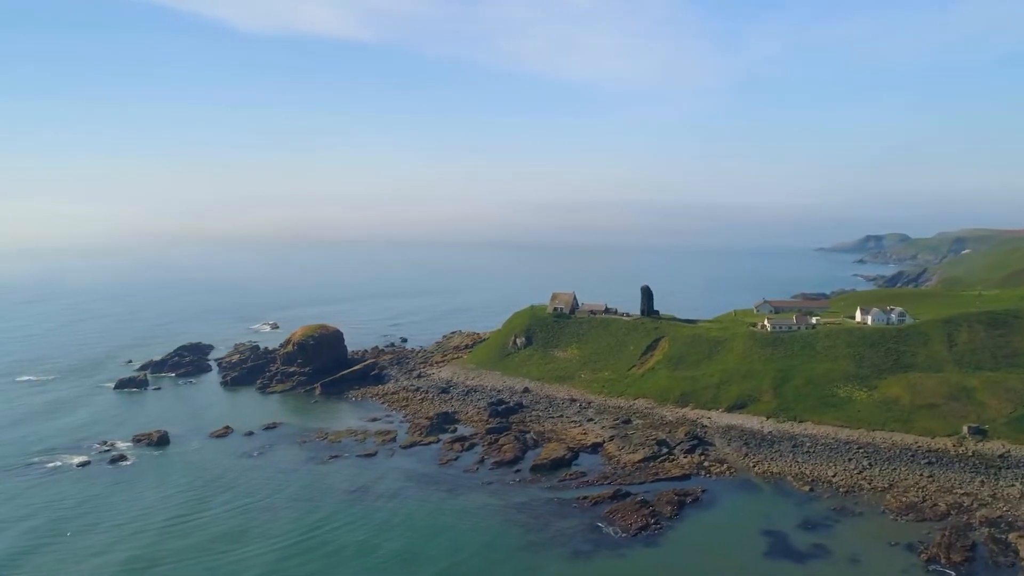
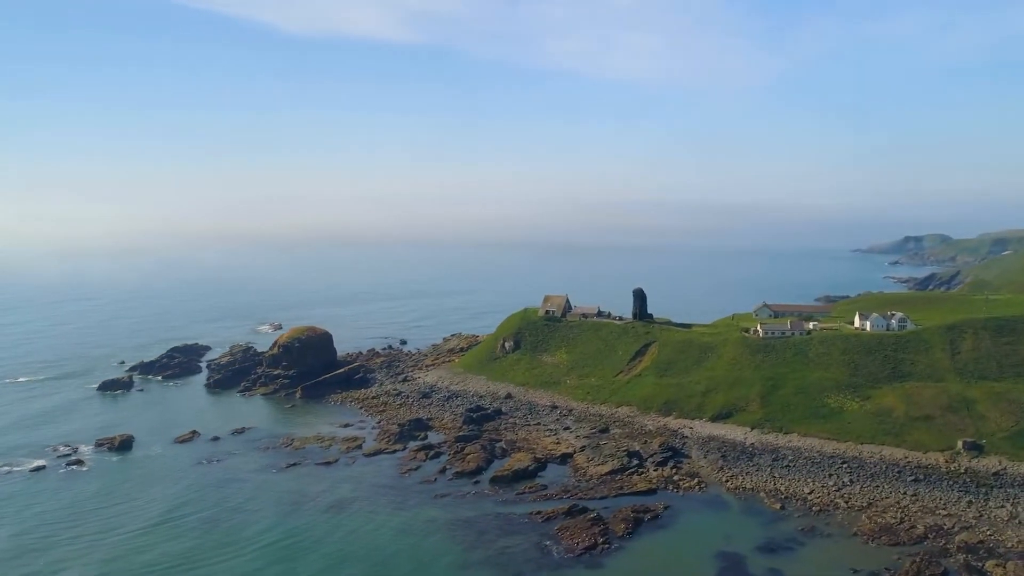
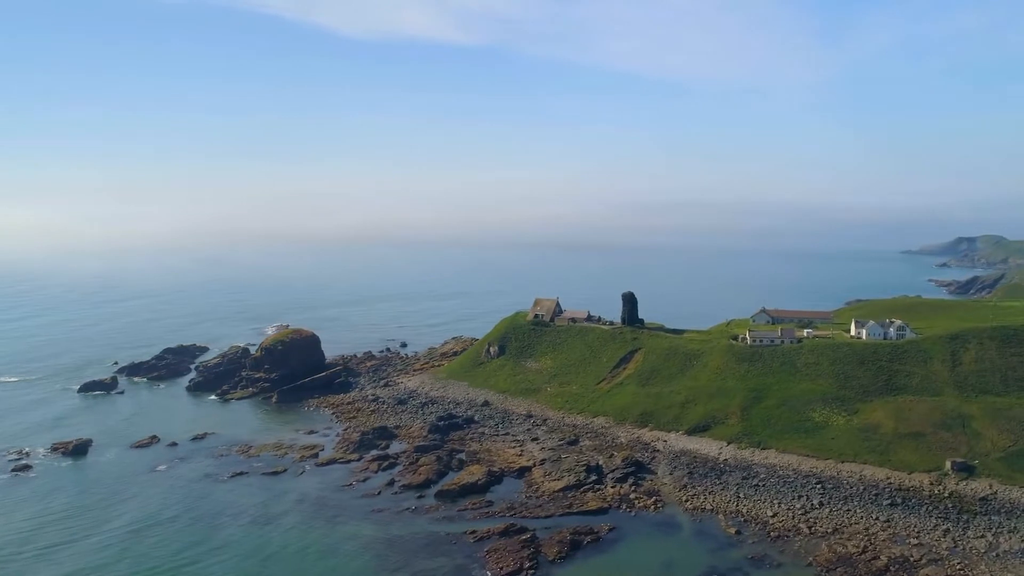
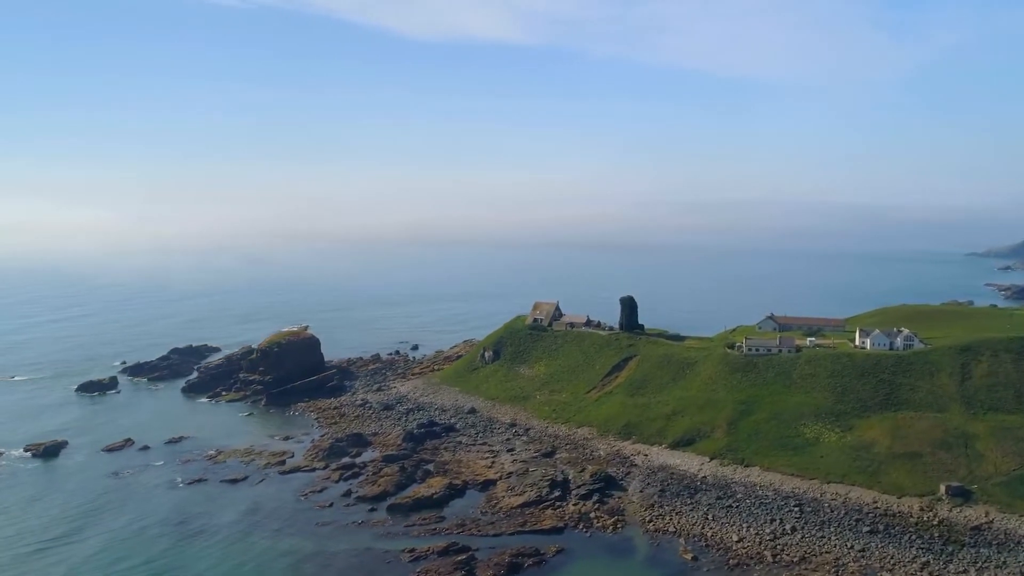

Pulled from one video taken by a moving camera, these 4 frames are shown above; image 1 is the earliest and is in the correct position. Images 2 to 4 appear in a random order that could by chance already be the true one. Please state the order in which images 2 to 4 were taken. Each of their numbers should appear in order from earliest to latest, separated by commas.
2, 3, 4
